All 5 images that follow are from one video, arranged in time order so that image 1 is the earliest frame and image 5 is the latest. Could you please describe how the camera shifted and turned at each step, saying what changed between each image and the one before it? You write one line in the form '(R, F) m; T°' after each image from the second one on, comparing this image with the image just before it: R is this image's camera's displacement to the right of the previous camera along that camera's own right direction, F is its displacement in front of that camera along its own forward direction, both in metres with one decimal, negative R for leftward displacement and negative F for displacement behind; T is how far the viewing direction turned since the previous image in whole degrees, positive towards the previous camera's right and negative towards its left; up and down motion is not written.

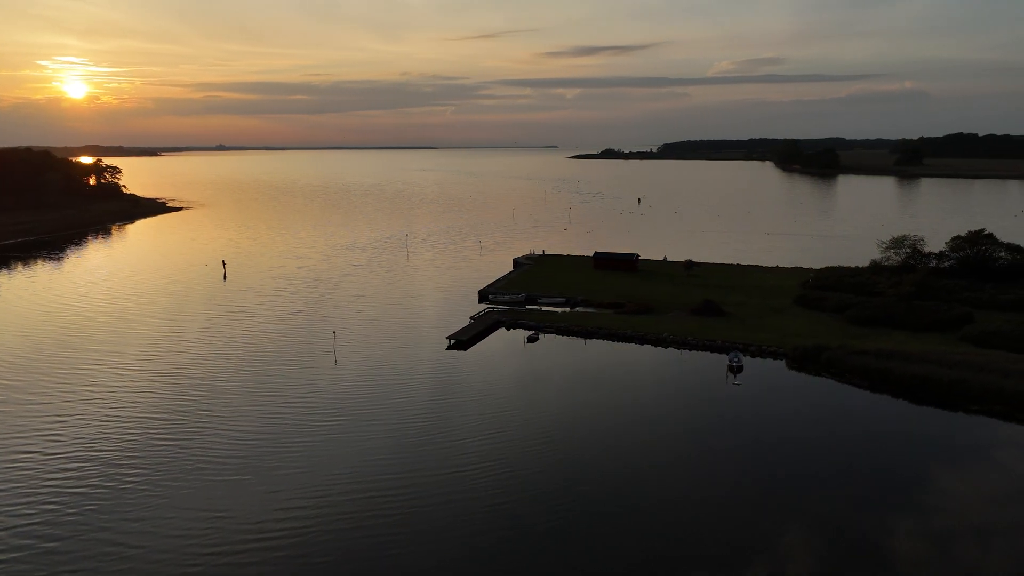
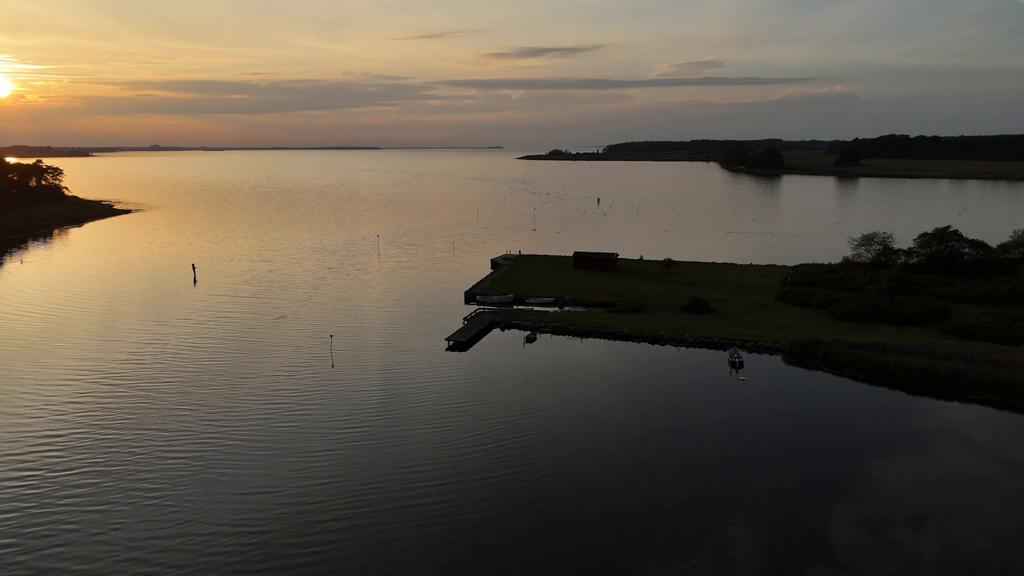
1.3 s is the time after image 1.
(-0.5, +0.1) m; +4°
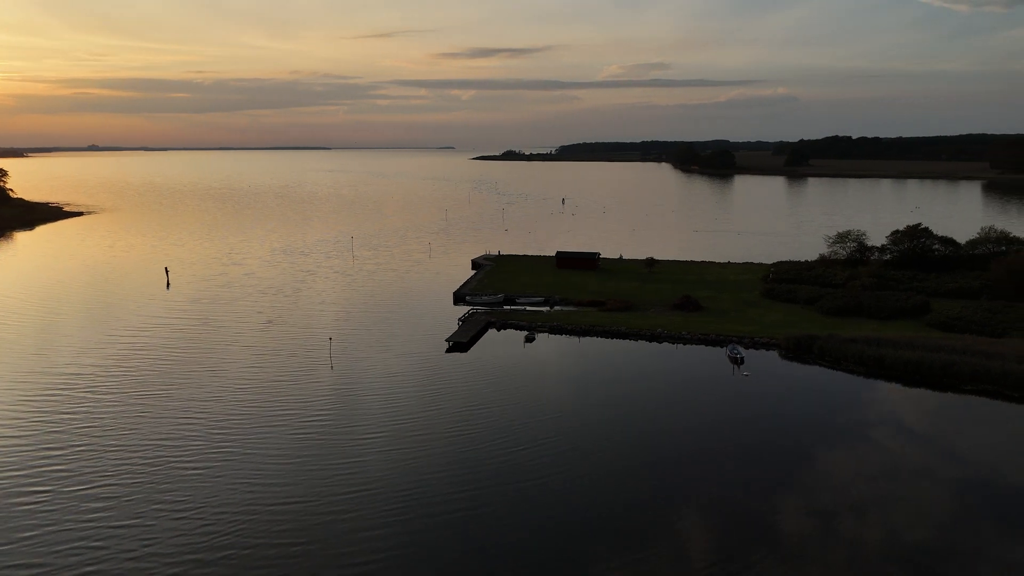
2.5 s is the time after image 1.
(-0.5, 0.0) m; +4°
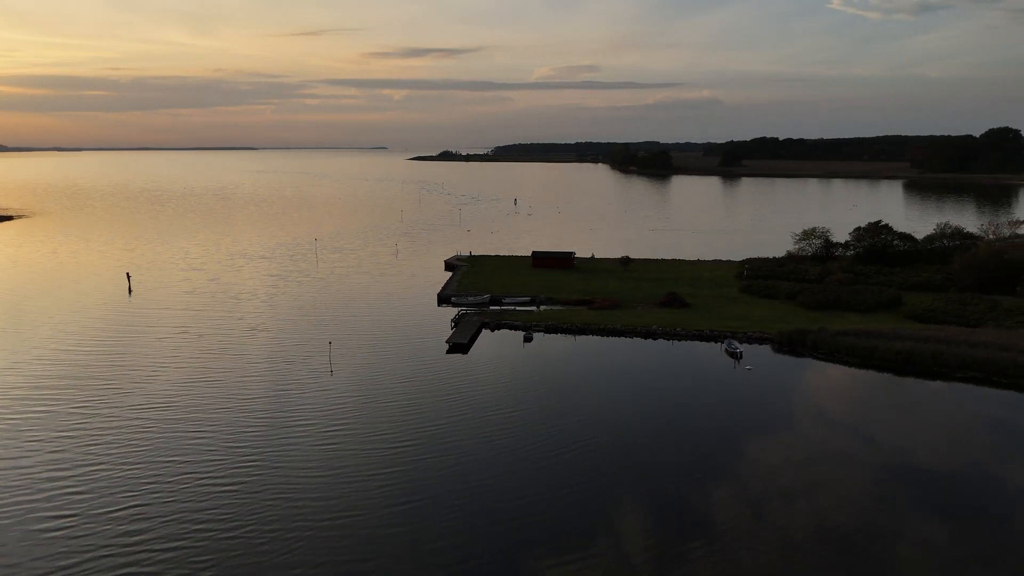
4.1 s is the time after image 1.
(-0.6, 0.0) m; +5°
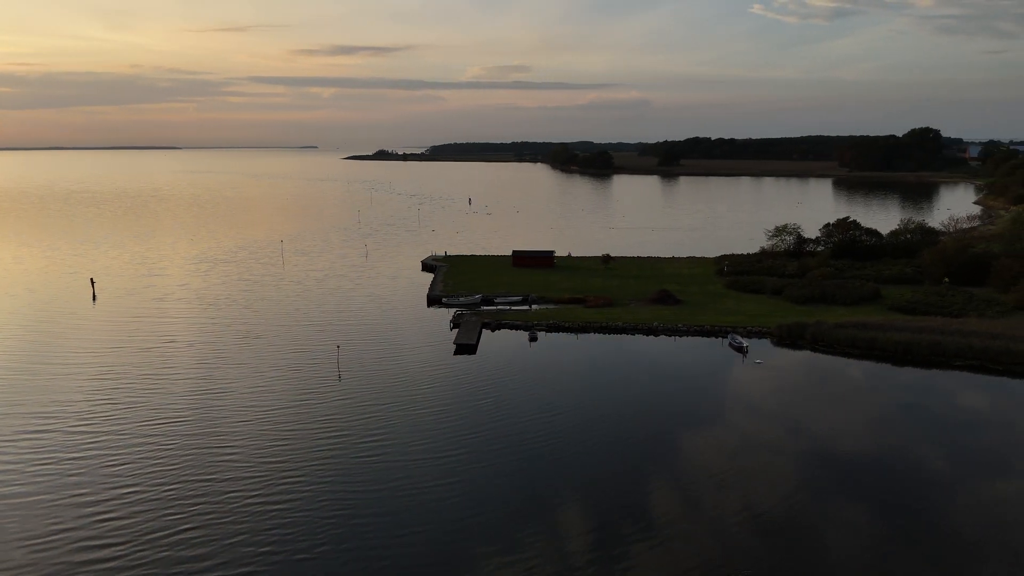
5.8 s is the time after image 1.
(-0.7, +0.1) m; +5°
